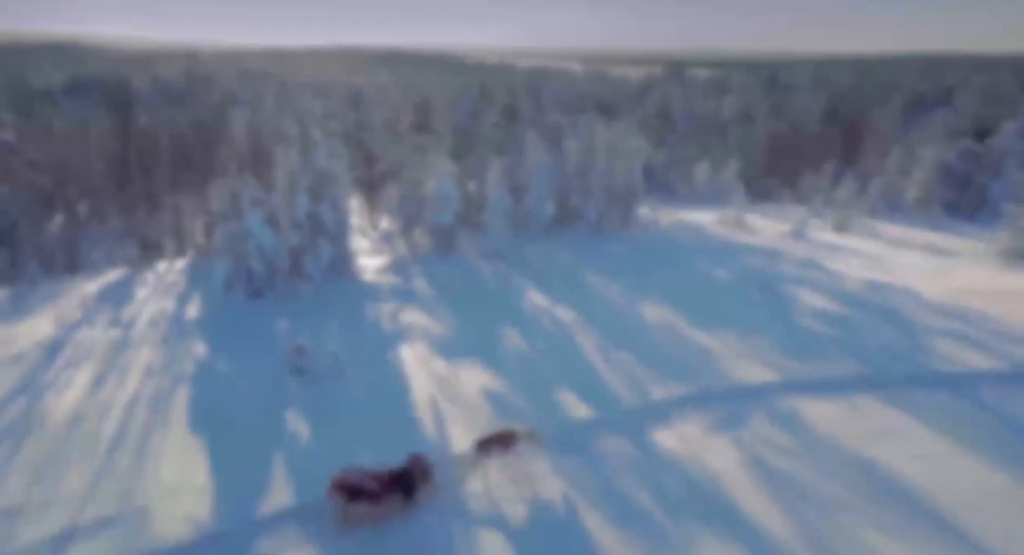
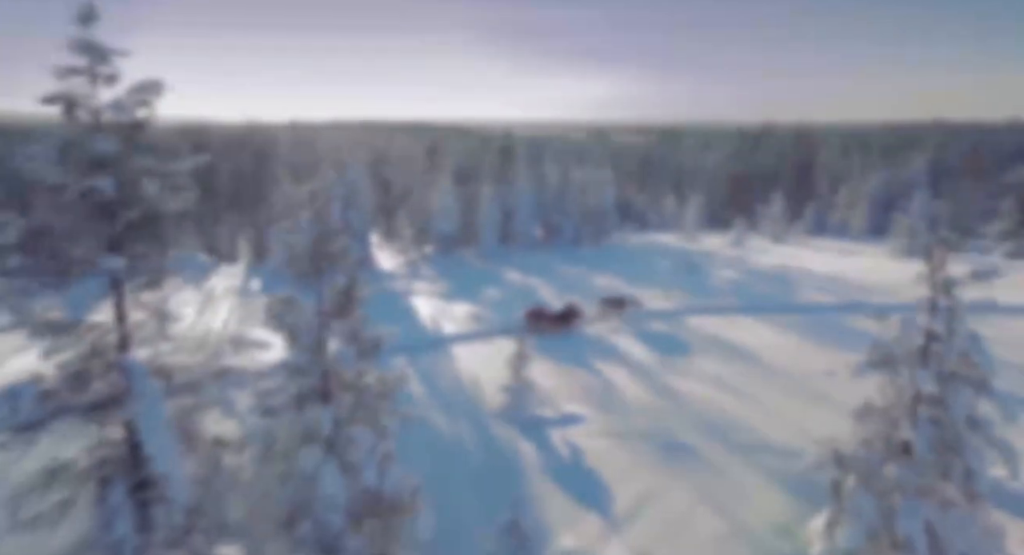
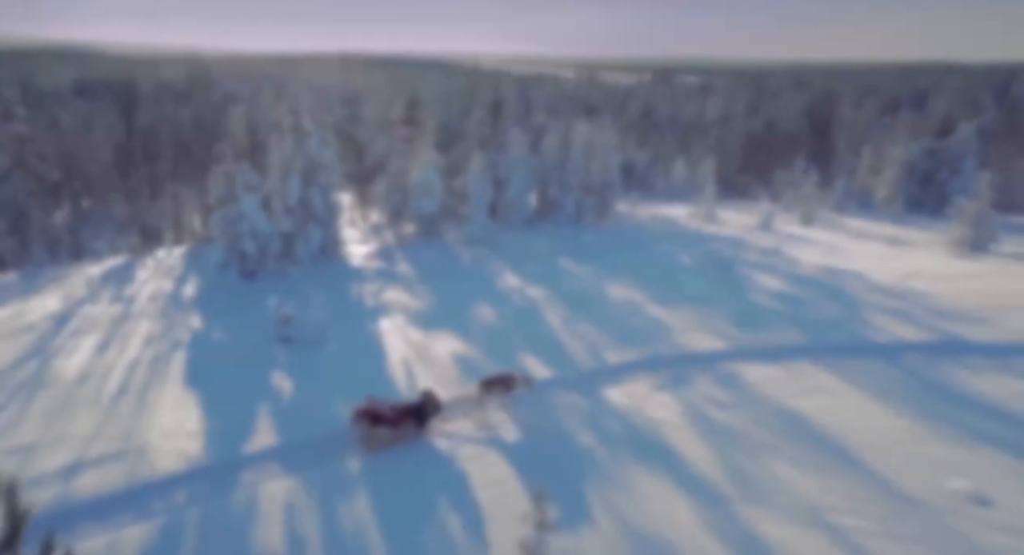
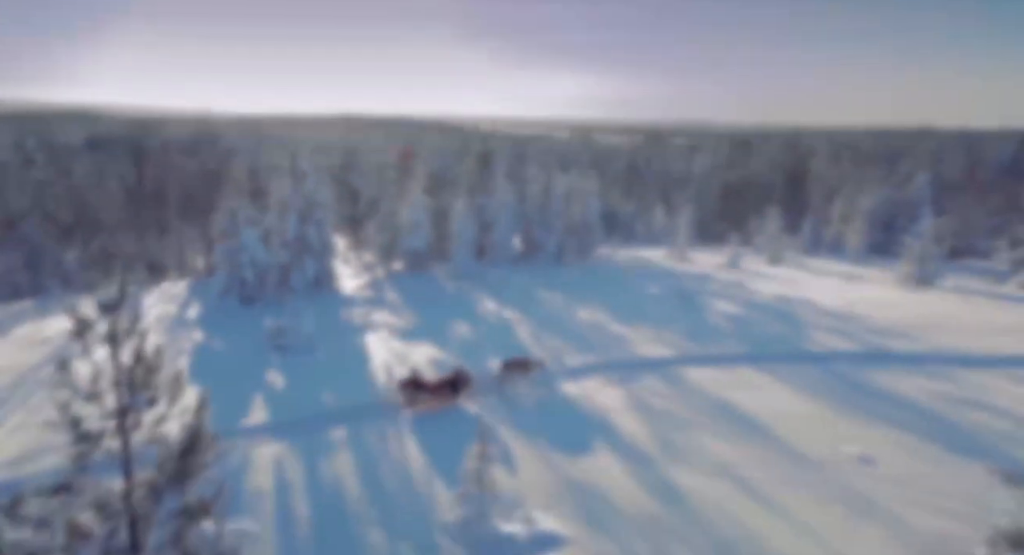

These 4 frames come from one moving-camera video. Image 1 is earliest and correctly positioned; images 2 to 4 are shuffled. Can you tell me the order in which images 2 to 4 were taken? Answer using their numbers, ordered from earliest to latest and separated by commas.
3, 4, 2
